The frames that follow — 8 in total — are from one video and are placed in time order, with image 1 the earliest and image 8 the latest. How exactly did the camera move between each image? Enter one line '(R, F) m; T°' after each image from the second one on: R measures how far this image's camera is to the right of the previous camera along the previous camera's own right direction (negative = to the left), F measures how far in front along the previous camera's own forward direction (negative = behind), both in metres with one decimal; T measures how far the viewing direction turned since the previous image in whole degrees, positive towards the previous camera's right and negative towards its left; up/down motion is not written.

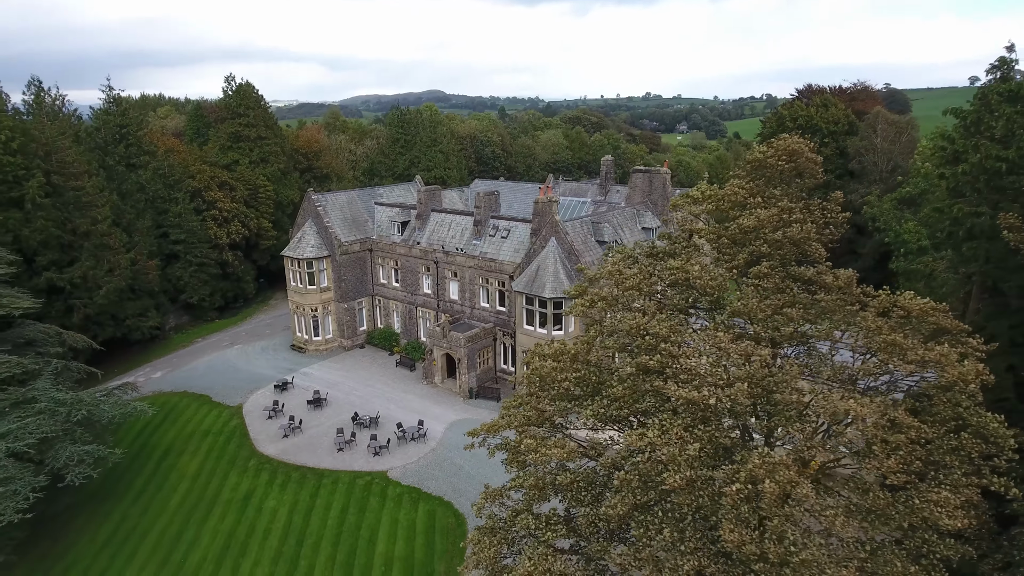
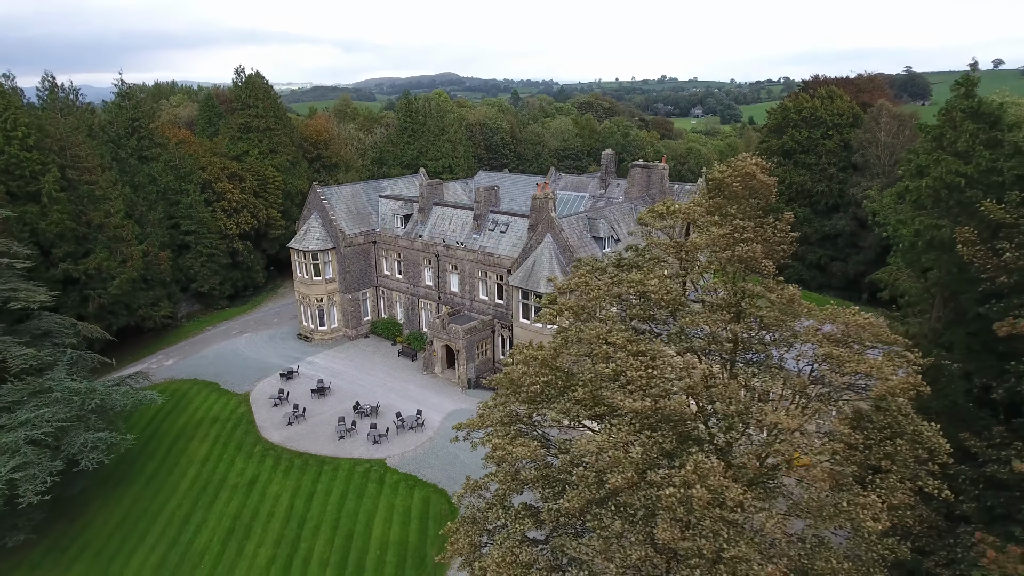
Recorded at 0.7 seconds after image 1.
(+0.8, -0.8) m; -1°
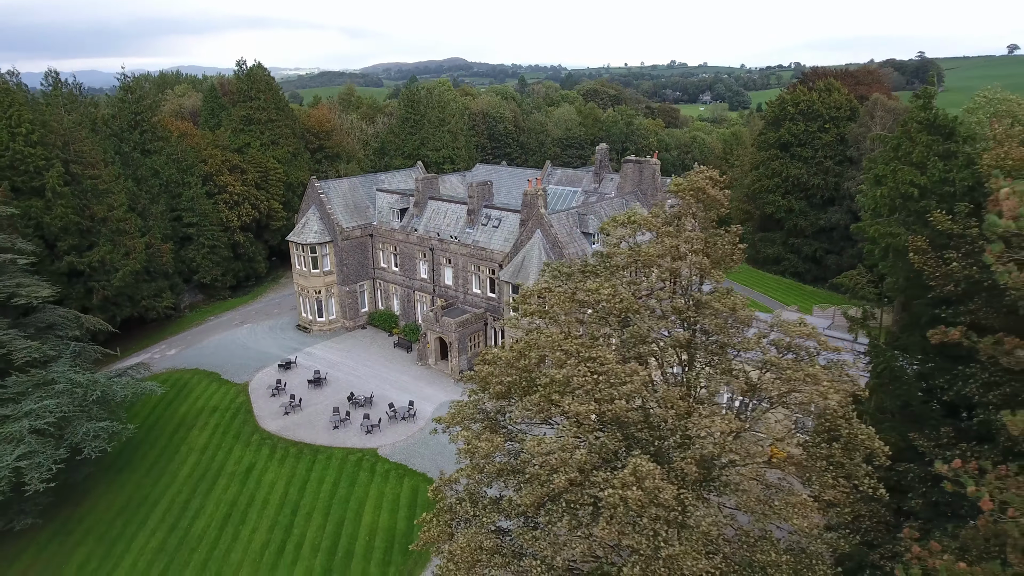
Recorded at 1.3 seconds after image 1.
(+0.9, -0.7) m; -1°
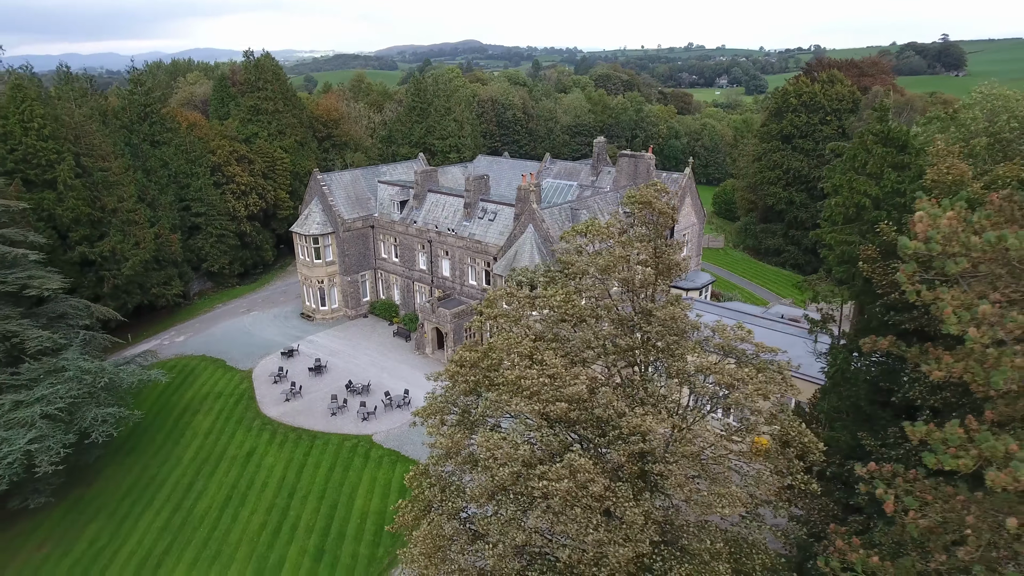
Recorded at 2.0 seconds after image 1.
(+1.1, -0.8) m; -1°
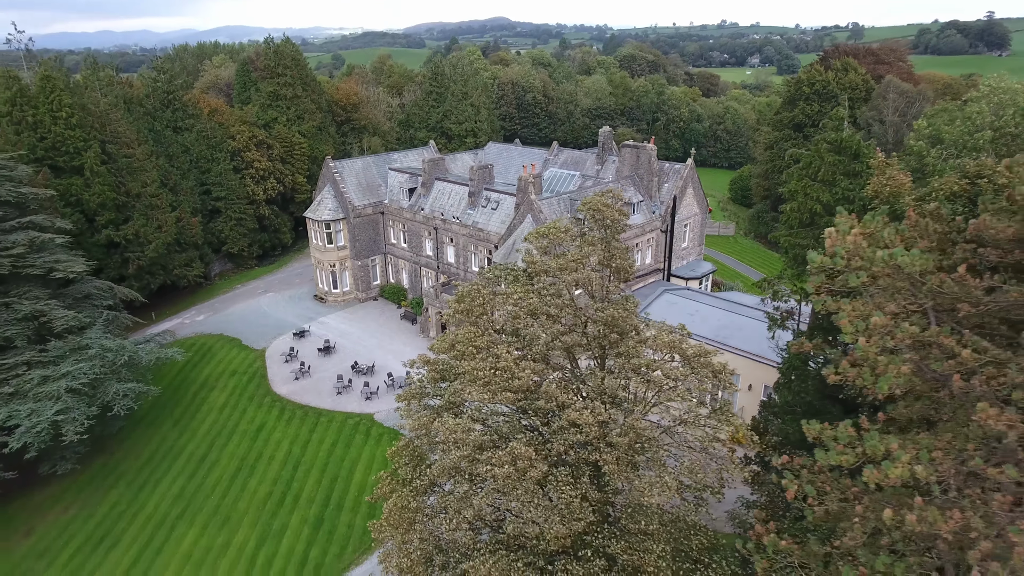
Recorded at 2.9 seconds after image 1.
(+1.4, -1.1) m; -2°
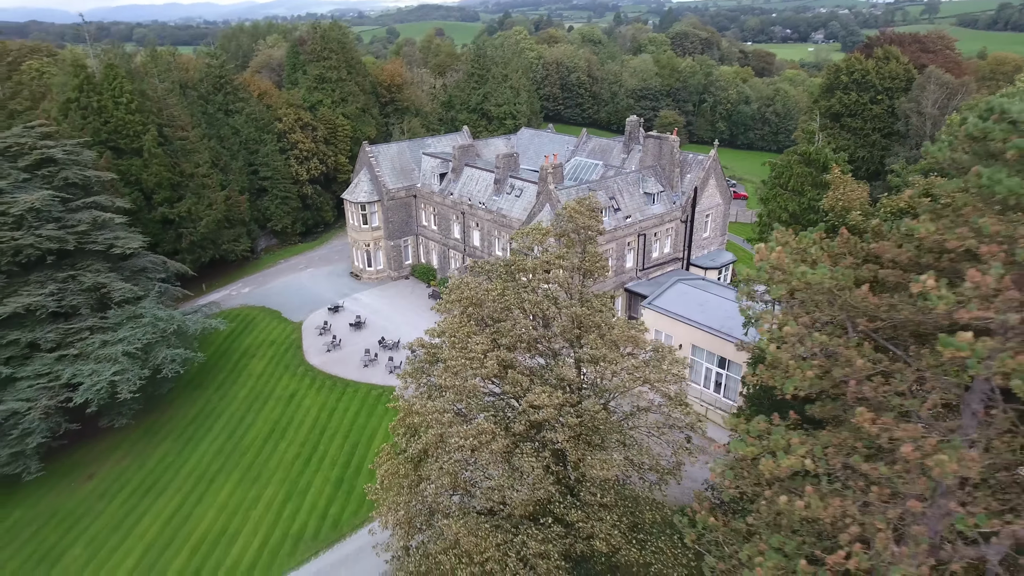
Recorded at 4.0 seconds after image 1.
(+1.7, -1.6) m; -4°
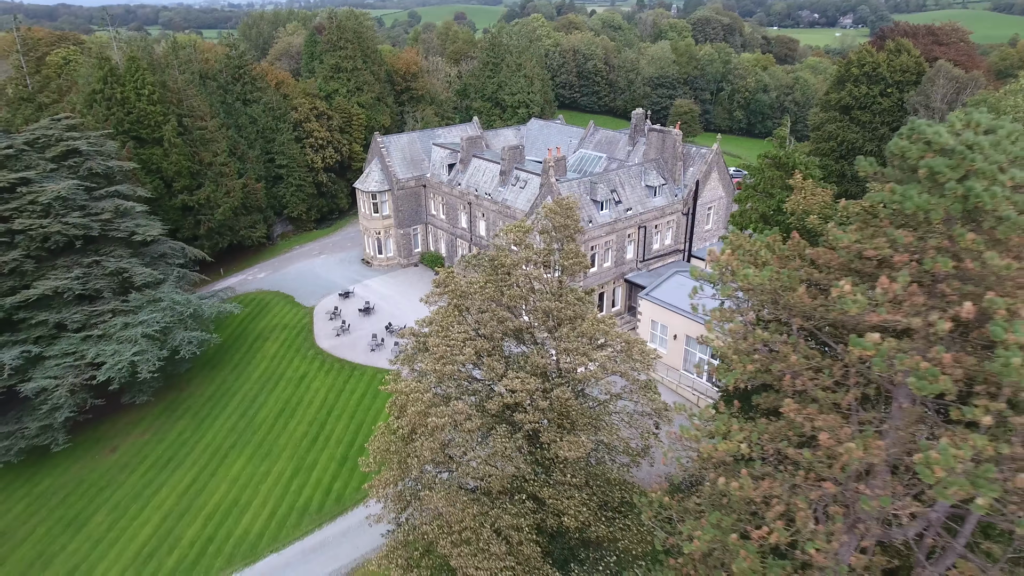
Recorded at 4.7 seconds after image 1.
(+1.0, -1.1) m; -2°
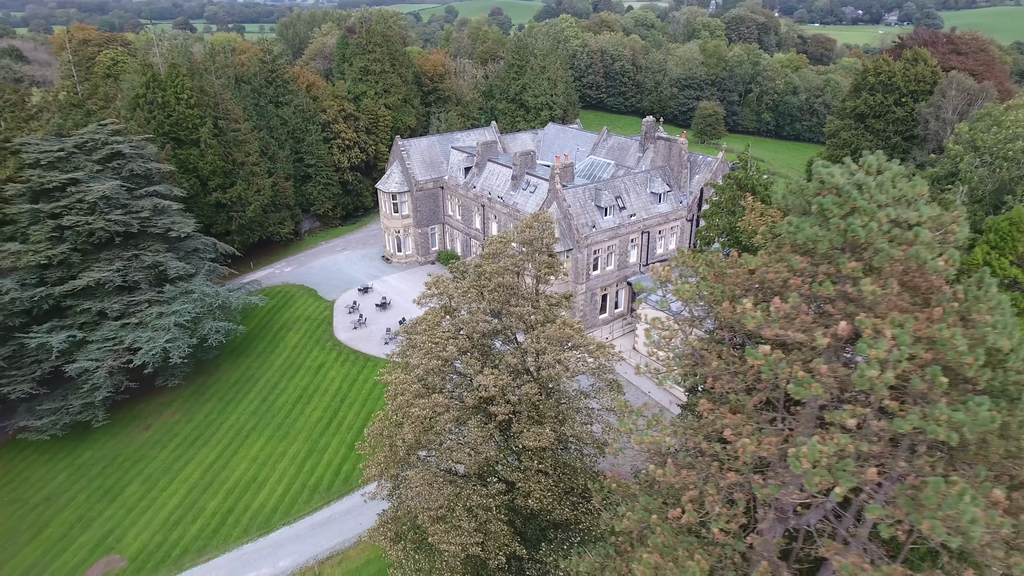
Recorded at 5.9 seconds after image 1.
(+1.6, -1.9) m; -3°
